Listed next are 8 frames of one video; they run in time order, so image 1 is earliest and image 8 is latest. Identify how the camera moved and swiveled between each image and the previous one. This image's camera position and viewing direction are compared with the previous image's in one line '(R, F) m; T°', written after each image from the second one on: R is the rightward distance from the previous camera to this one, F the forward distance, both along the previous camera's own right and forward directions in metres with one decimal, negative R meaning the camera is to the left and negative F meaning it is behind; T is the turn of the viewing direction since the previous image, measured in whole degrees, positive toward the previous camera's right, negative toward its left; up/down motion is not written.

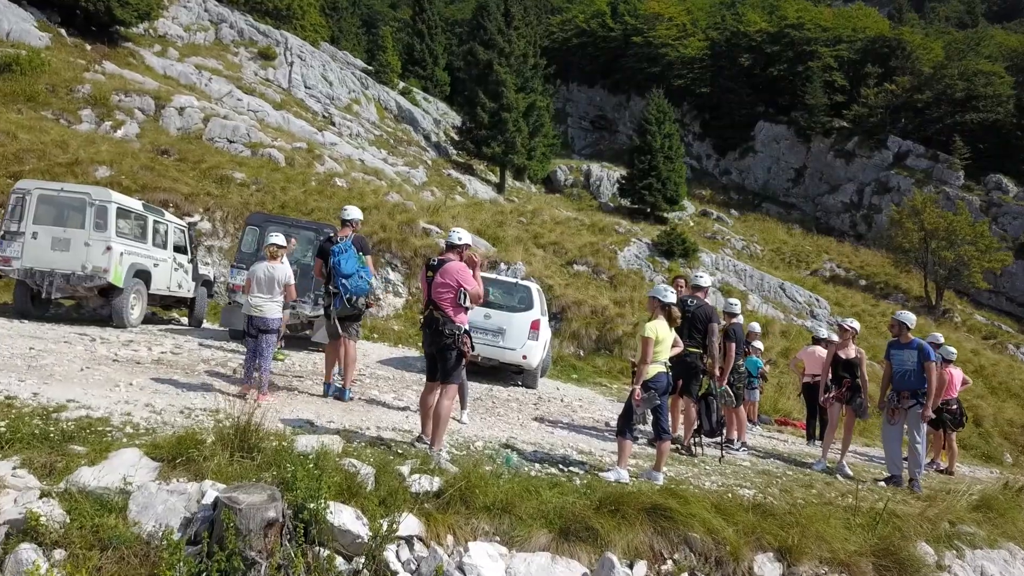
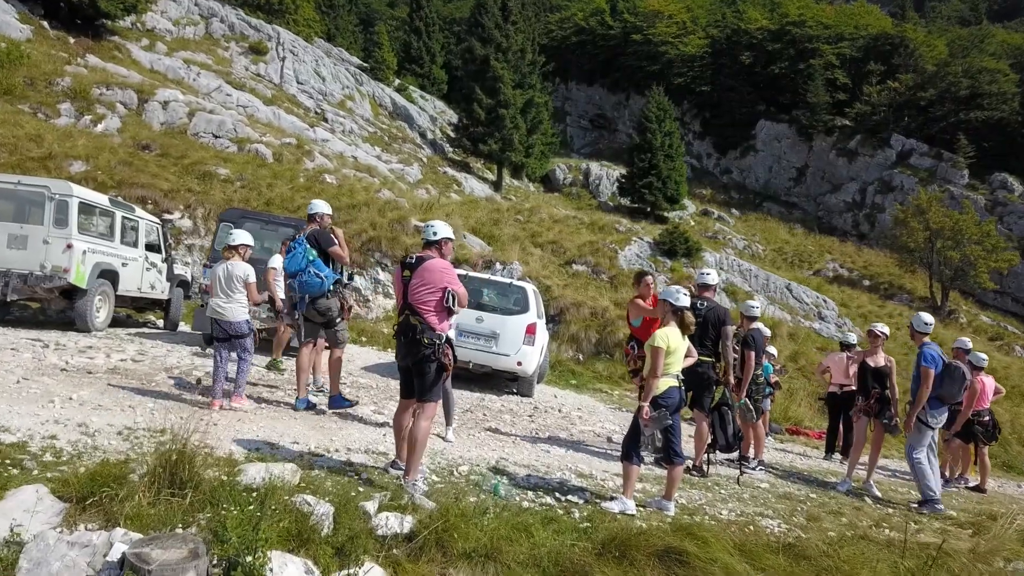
(0.0, +0.7) m; 0°
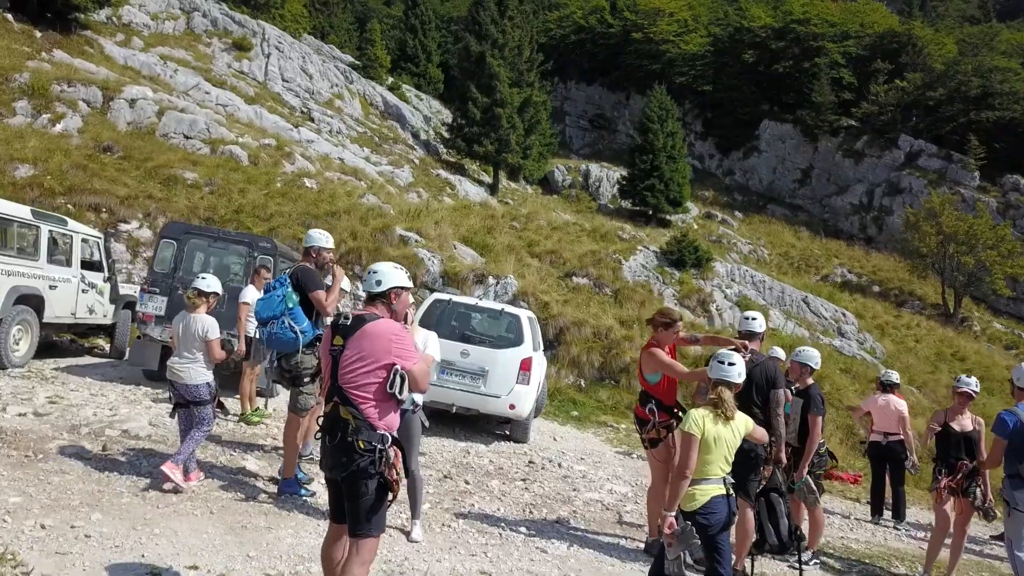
(+0.1, +1.5) m; 0°
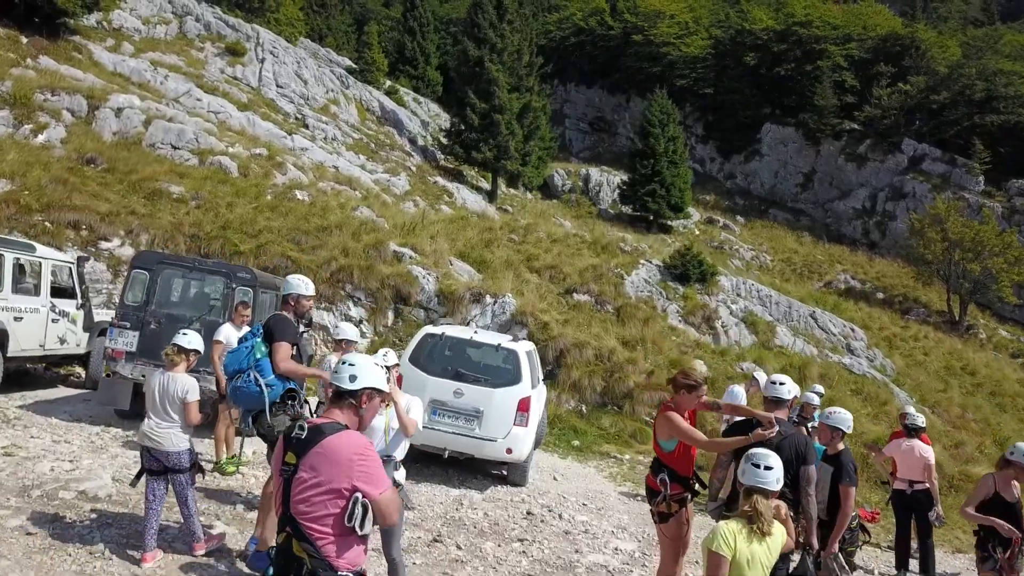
(0.0, +0.6) m; 0°
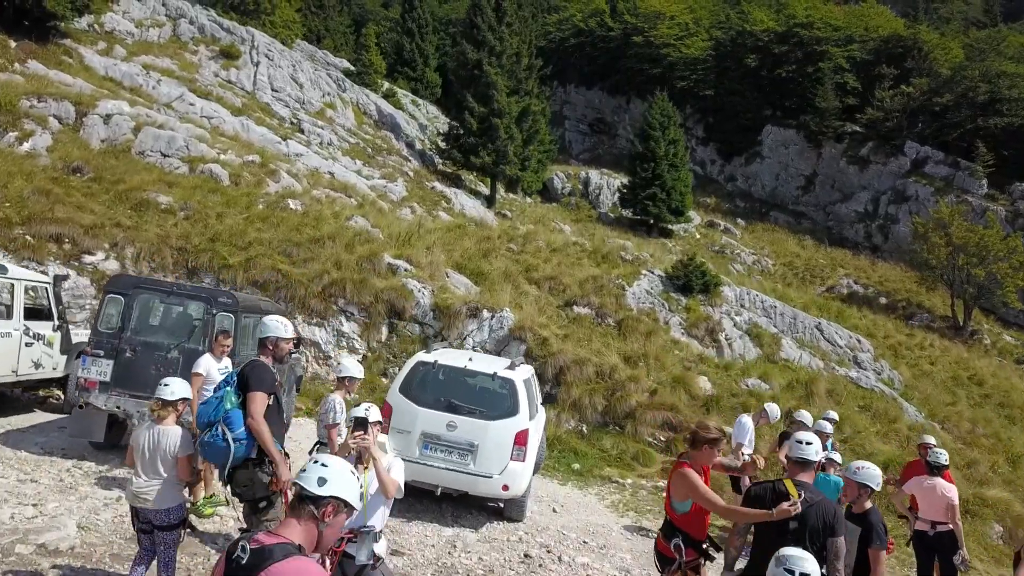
(0.0, +0.4) m; 0°
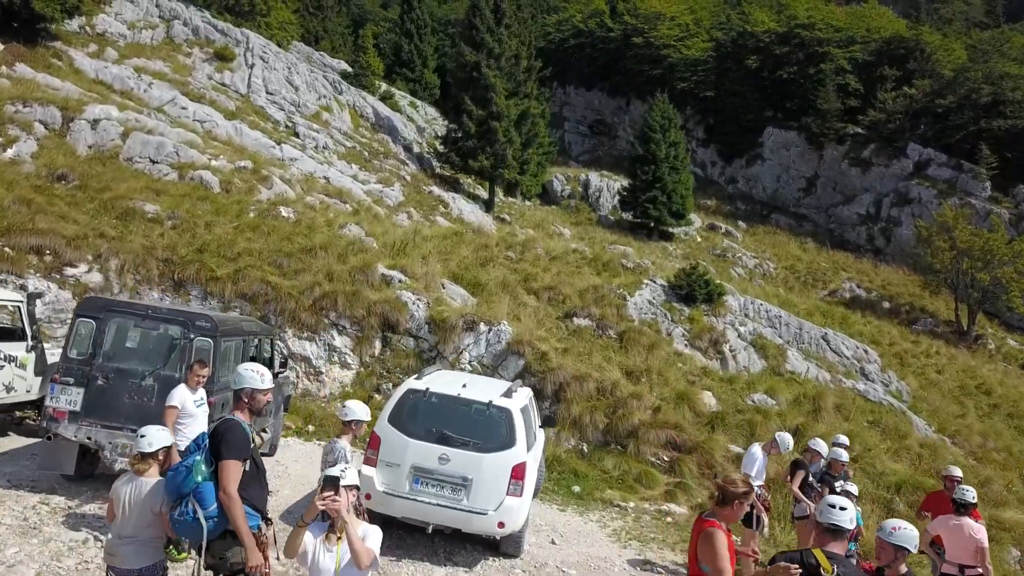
(0.0, +0.4) m; 0°
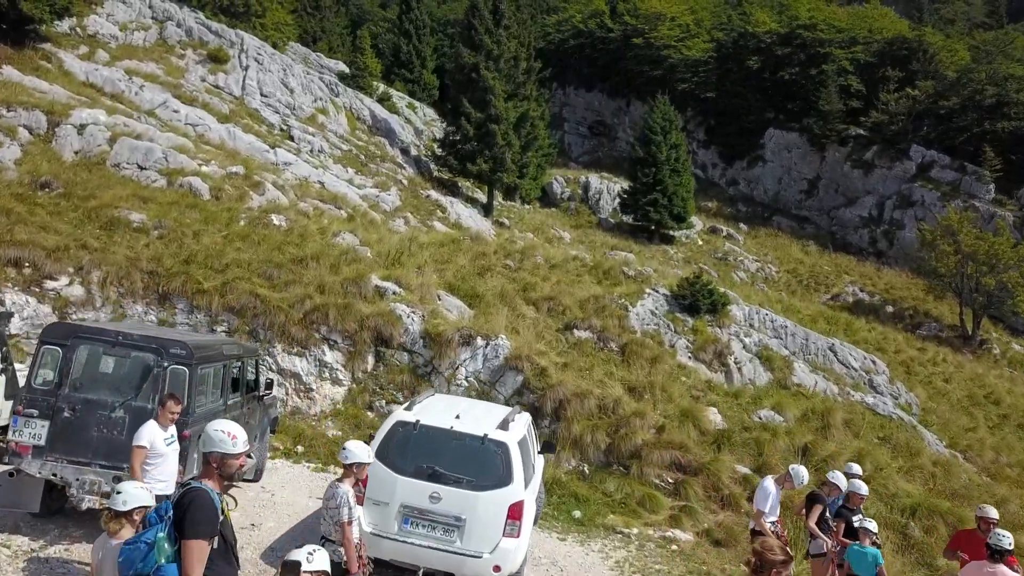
(0.0, +0.5) m; 0°
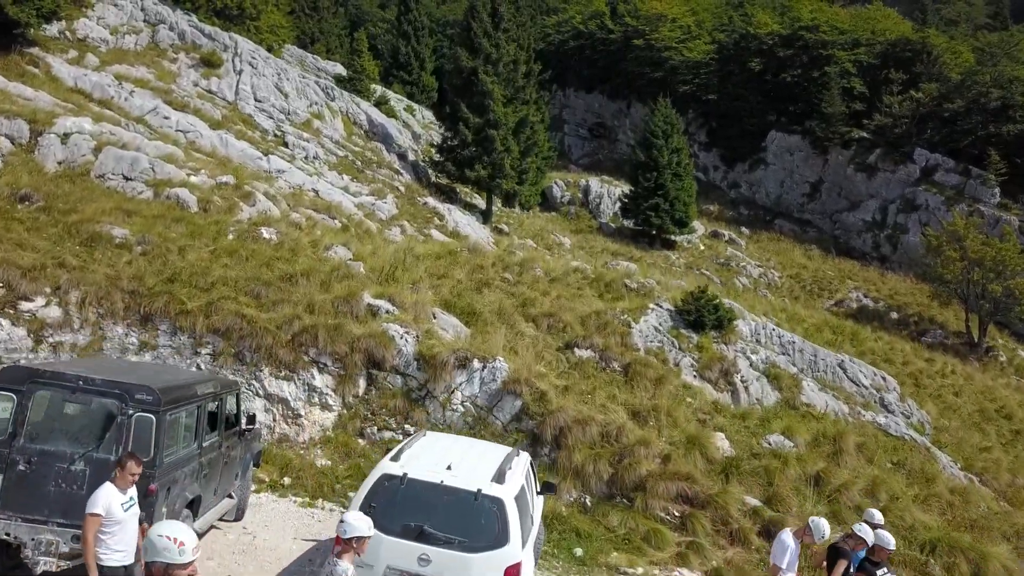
(0.0, +0.5) m; 0°
